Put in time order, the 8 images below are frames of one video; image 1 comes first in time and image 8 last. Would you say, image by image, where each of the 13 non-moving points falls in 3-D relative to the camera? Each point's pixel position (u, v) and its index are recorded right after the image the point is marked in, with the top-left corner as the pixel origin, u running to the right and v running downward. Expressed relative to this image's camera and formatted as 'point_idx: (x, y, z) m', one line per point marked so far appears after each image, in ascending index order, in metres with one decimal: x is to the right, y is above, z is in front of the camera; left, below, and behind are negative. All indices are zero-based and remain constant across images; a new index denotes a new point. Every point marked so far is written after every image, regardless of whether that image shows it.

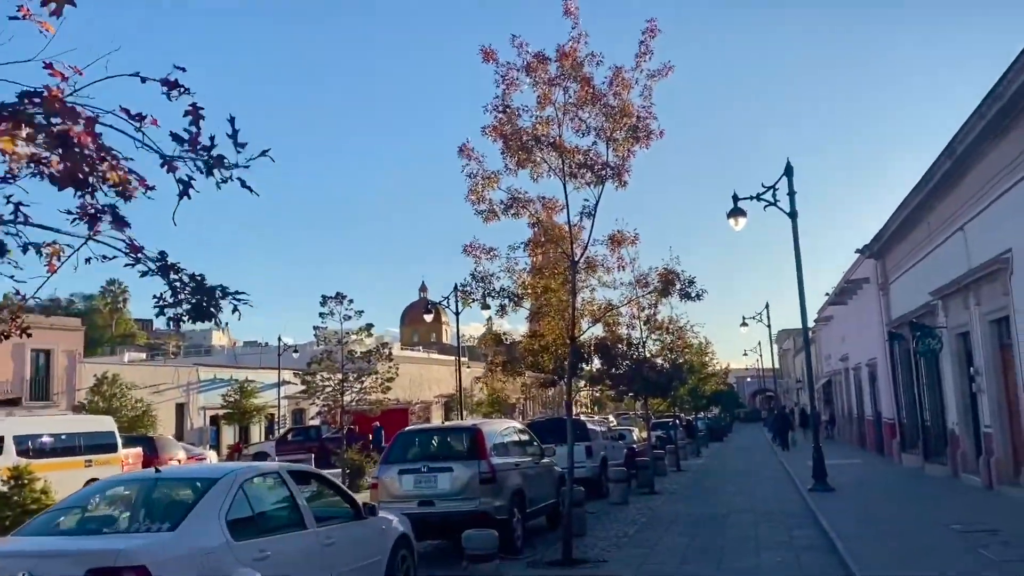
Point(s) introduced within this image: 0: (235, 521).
0: (-2.1, -1.7, +6.5) m
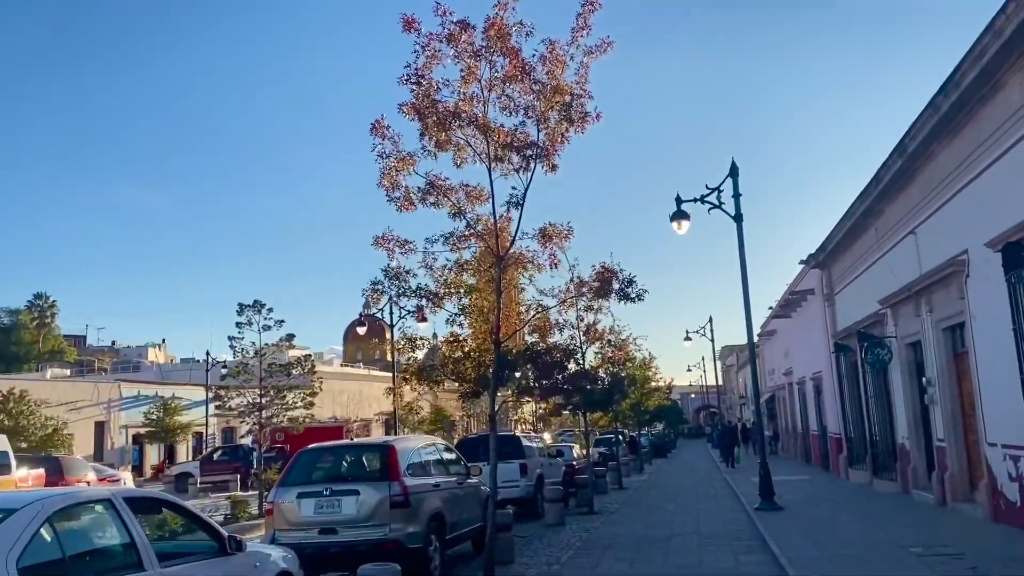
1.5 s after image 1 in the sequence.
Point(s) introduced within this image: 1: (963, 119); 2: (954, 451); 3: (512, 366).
0: (-2.8, -1.6, +5.0) m
1: (+6.6, +2.5, +12.9) m
2: (+7.6, -2.8, +15.0) m
3: (0.0, -1.1, +12.2) m
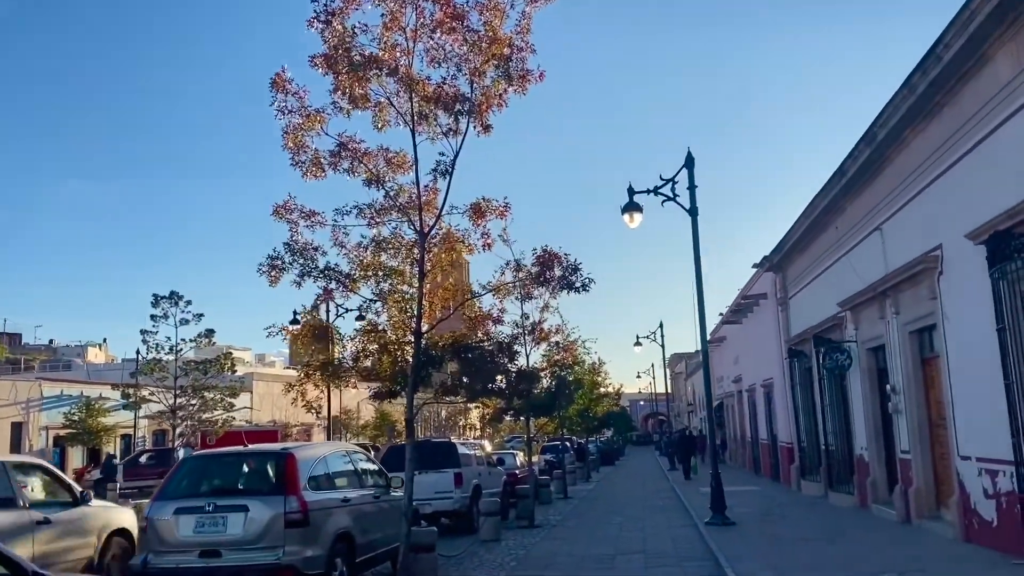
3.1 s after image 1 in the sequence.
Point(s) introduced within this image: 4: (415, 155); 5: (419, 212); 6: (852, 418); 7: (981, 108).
0: (-3.3, -1.3, +3.4) m
1: (+5.8, +2.5, +11.7) m
2: (+6.5, -2.8, +13.9) m
3: (-0.9, -0.9, +10.7) m
4: (-1.1, +1.4, +9.5) m
5: (-1.2, +1.0, +10.8) m
6: (+7.1, -2.7, +18.2) m
7: (+5.7, +2.2, +10.7) m
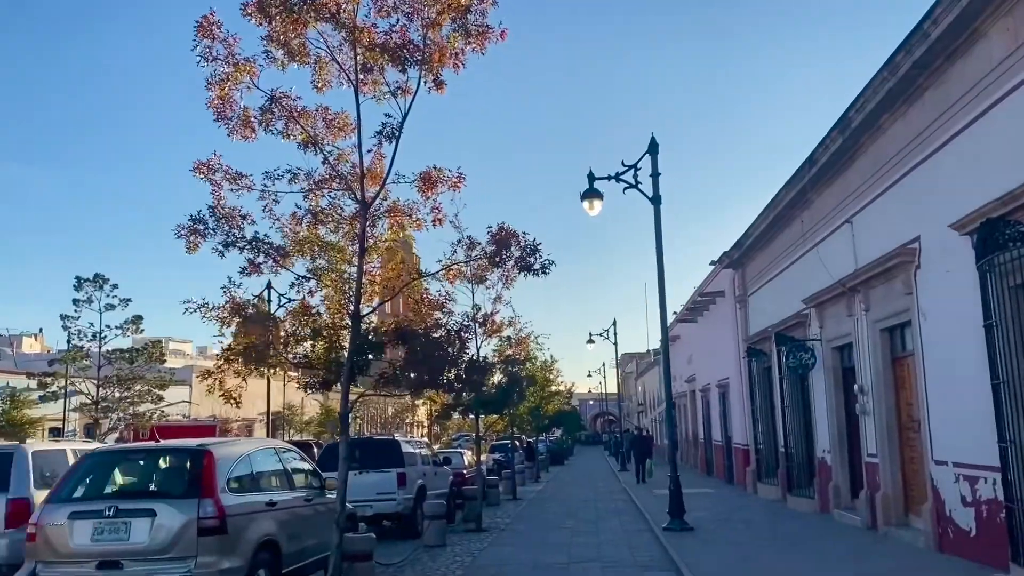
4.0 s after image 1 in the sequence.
0: (-3.4, -1.1, +2.3) m
1: (+5.2, +2.6, +11.1) m
2: (+5.7, -2.7, +13.3) m
3: (-1.5, -0.7, +9.7) m
4: (-1.5, +1.7, +8.5) m
5: (-1.7, +1.3, +9.7) m
6: (+6.0, -2.6, +17.6) m
7: (+5.3, +2.3, +10.0) m
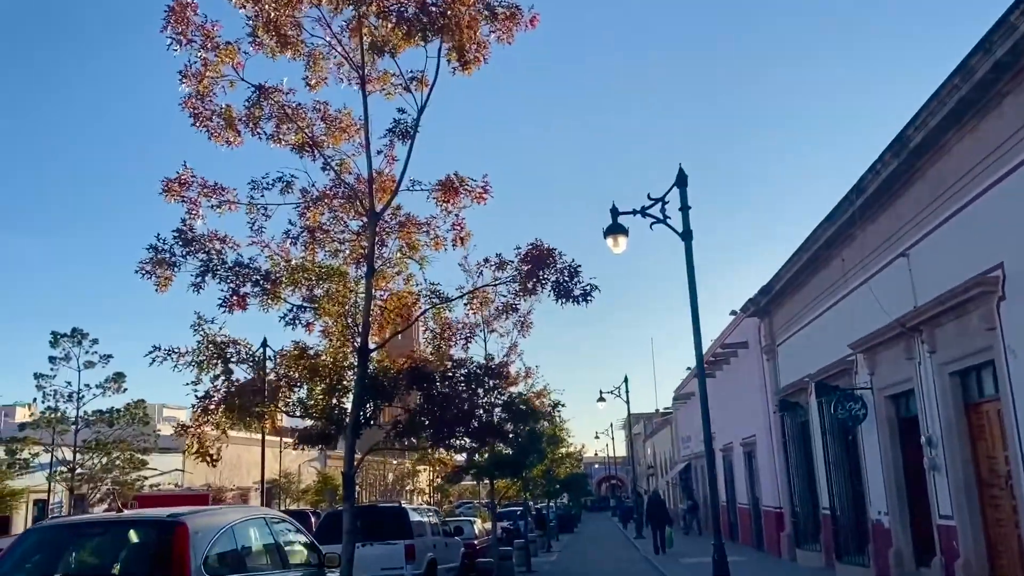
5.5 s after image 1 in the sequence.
0: (-3.1, -0.9, +0.7) m
1: (+5.5, +2.2, +9.8) m
2: (+6.0, -3.2, +11.6) m
3: (-1.2, -1.0, +8.1) m
4: (-1.2, +1.4, +7.1) m
5: (-1.4, +0.9, +8.3) m
6: (+6.4, -3.5, +15.9) m
7: (+5.5, +2.0, +8.7) m
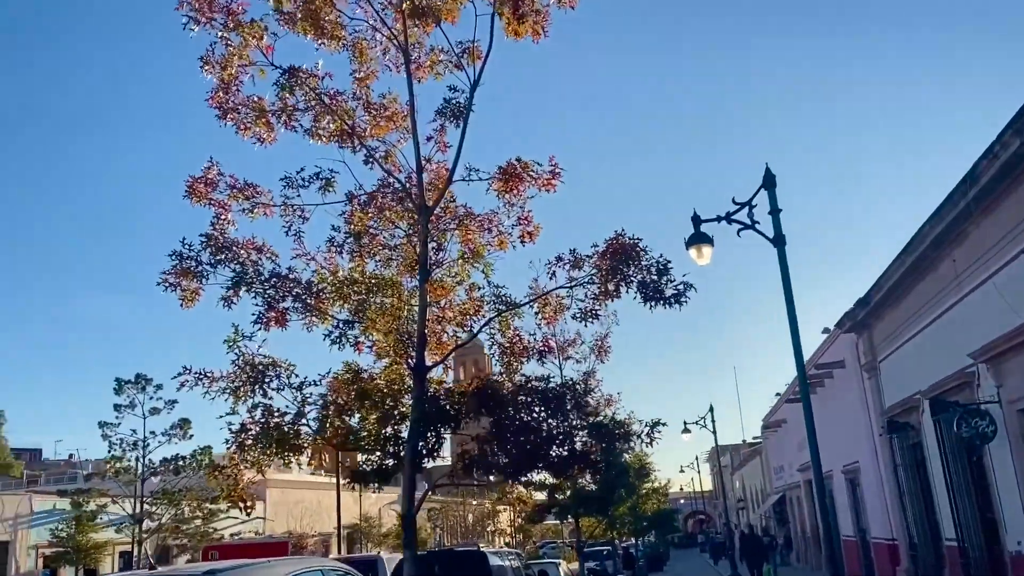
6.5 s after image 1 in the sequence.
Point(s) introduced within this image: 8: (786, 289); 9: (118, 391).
0: (-3.0, -0.8, -0.2) m
1: (+6.1, +2.4, +8.3) m
2: (+7.1, -3.1, +9.8) m
3: (-0.5, -1.2, +7.1) m
4: (-0.7, +1.3, +6.2) m
5: (-0.8, +0.8, +7.3) m
6: (+7.8, -3.5, +14.1) m
7: (+6.1, +2.2, +7.3) m
8: (+3.9, 0.0, +12.5) m
9: (-7.8, -2.0, +17.3) m
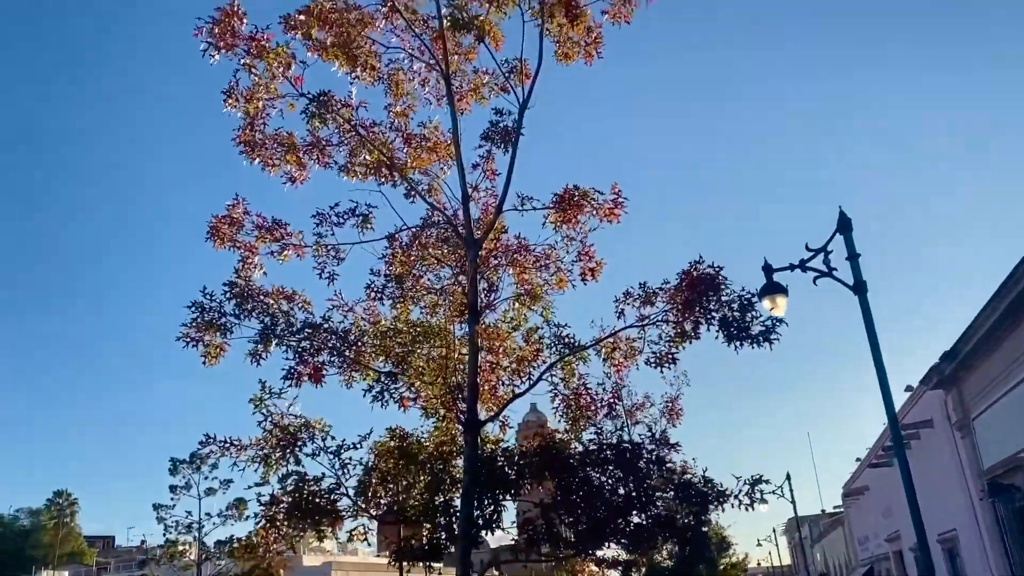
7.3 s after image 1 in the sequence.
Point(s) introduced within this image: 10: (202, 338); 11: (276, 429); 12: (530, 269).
0: (-3.0, -0.7, -0.7) m
1: (+6.6, +2.2, +7.4) m
2: (+7.8, -3.4, +8.4) m
3: (0.0, -1.5, +6.3) m
4: (-0.4, +1.0, +5.6) m
5: (-0.3, +0.4, +6.7) m
6: (+8.8, -4.1, +12.5) m
7: (+6.5, +2.1, +6.3) m
8: (+4.7, -0.6, +11.5) m
9: (-6.5, -3.5, +16.9) m
10: (-2.9, -0.5, +8.3) m
11: (-1.6, -1.0, +6.1) m
12: (+0.2, +0.1, +5.7) m
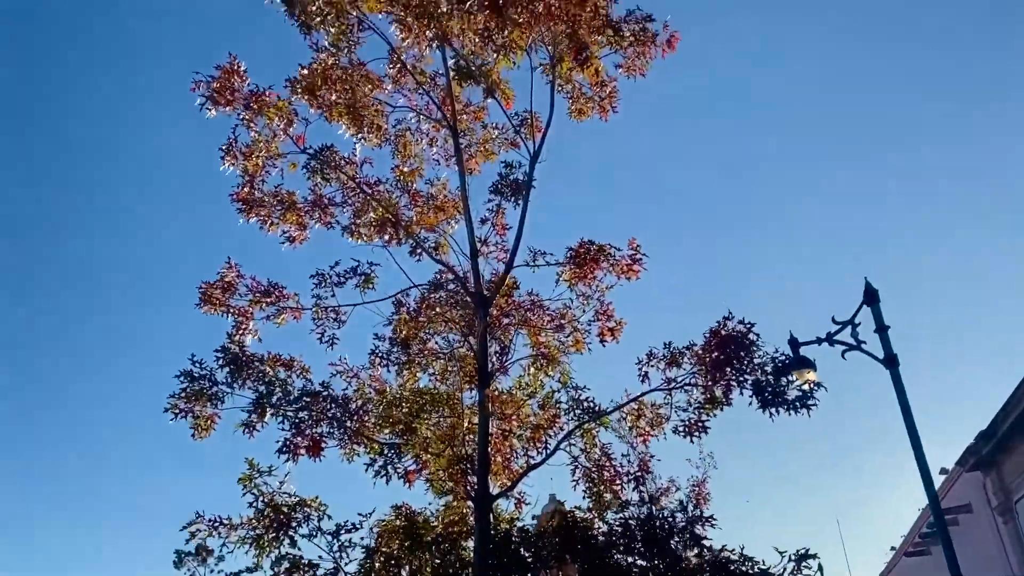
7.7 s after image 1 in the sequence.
0: (-3.0, -0.5, -1.1) m
1: (+6.7, +1.7, +7.1) m
2: (+8.0, -3.9, +7.5) m
3: (+0.1, -2.0, +5.8) m
4: (-0.3, +0.6, +5.3) m
5: (-0.2, -0.1, +6.4) m
6: (+9.1, -5.0, +11.5) m
7: (+6.5, +1.7, +6.0) m
8: (+4.9, -1.6, +10.9) m
9: (-6.2, -5.1, +16.2) m
10: (-2.7, -1.2, +7.9) m
11: (-1.5, -1.5, +5.7) m
12: (+0.3, -0.3, +5.3) m
